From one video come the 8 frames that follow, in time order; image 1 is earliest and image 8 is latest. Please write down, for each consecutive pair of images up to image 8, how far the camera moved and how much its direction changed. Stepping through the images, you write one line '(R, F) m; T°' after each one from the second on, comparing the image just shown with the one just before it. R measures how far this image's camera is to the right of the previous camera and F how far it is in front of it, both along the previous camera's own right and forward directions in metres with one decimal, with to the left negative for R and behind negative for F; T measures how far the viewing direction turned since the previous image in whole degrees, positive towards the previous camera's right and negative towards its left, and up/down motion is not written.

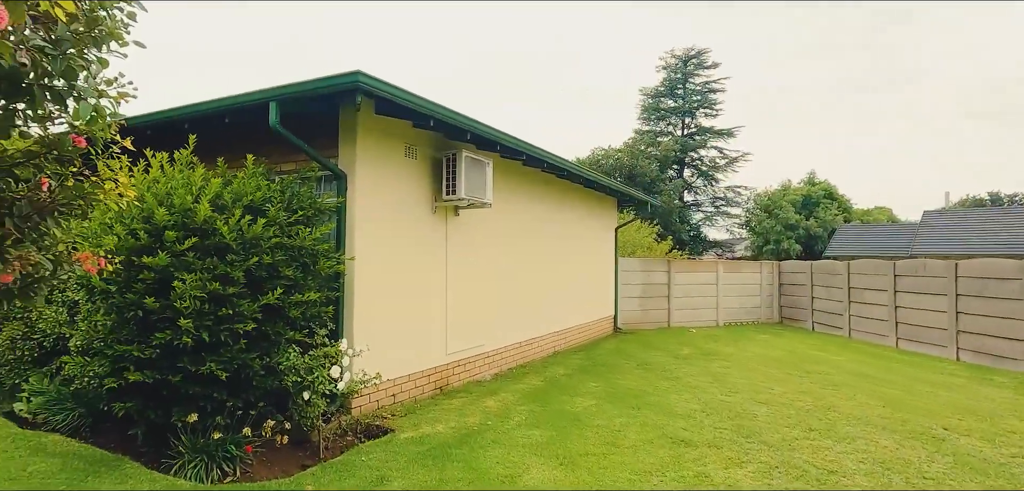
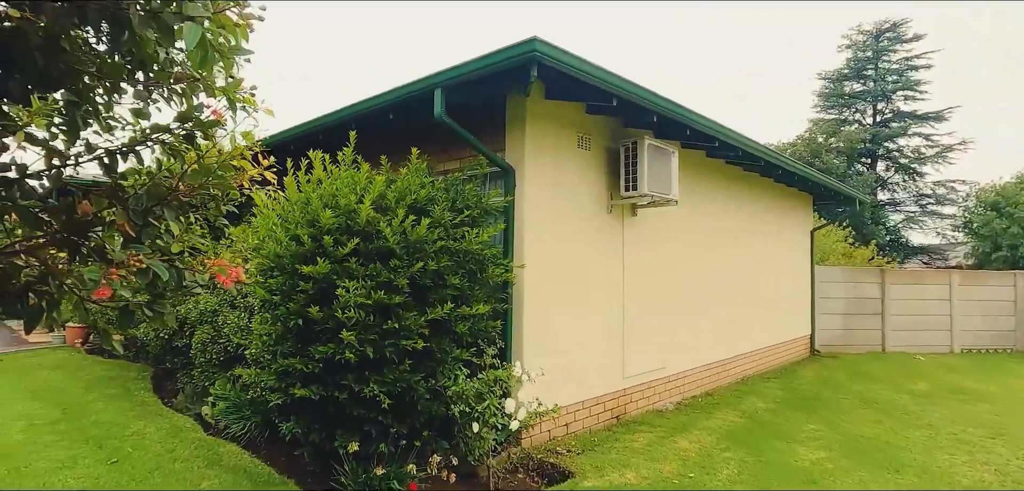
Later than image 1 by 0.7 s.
(-0.4, +0.8) m; -16°
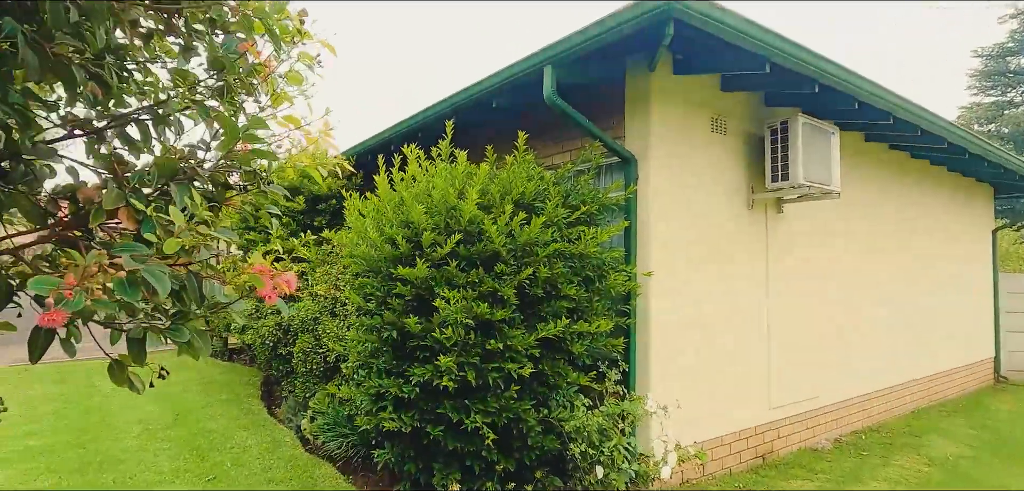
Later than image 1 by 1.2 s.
(-0.2, +0.6) m; -10°
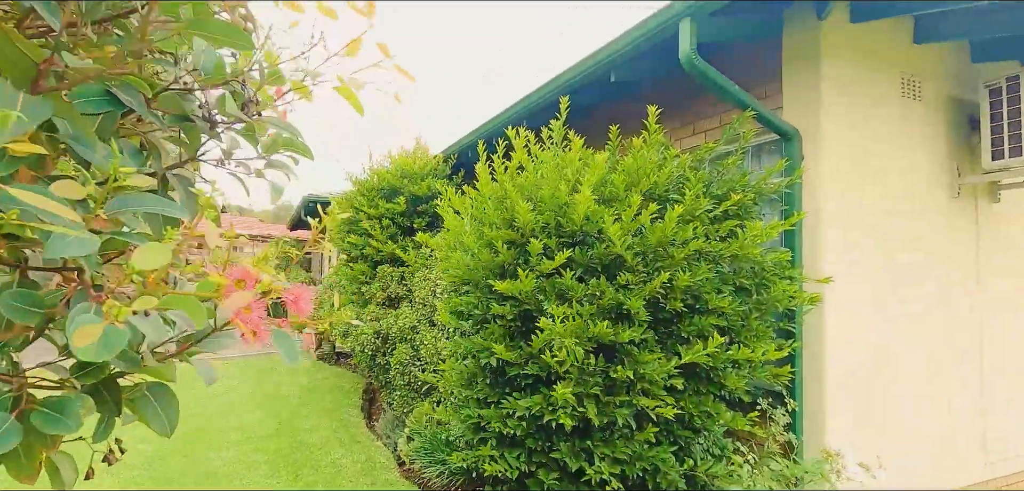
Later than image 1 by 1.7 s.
(-0.1, +0.6) m; -11°
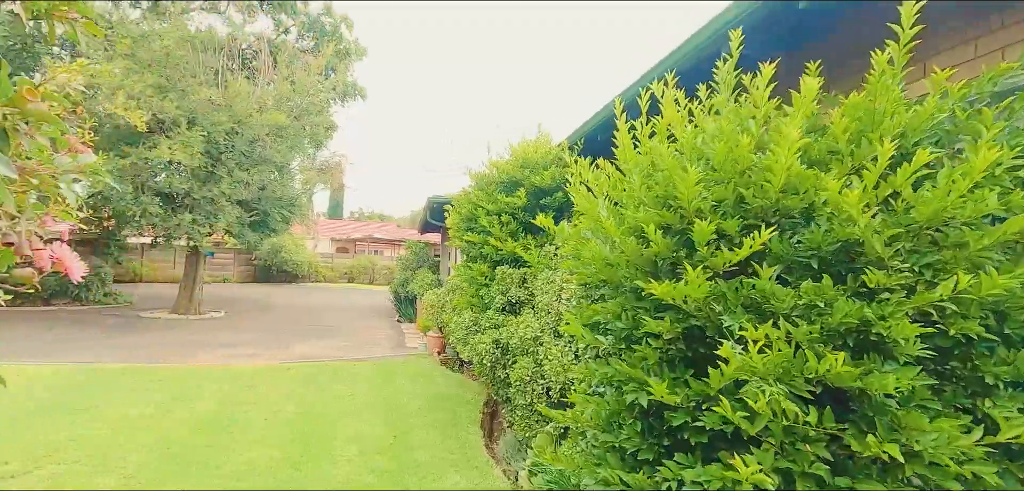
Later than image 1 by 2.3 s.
(-0.1, +0.7) m; -13°
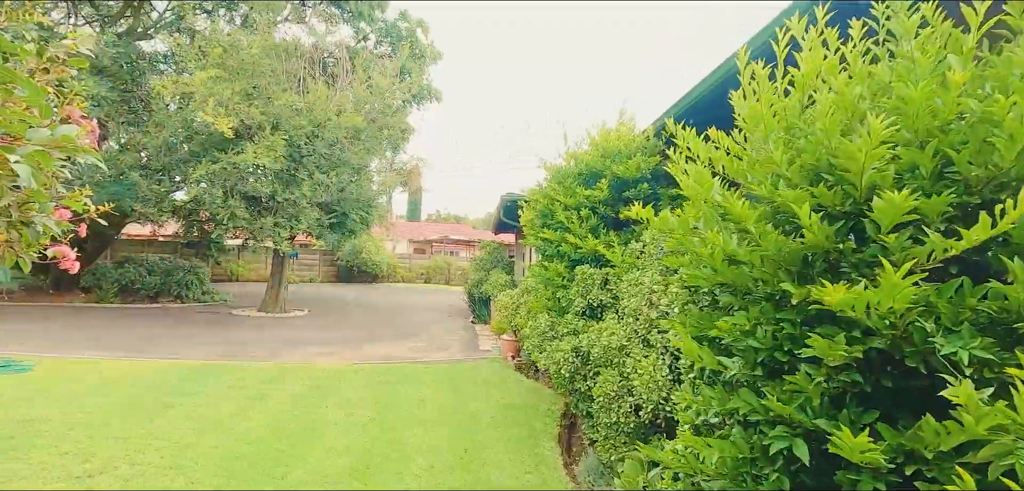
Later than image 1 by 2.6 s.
(-0.1, +0.4) m; -8°
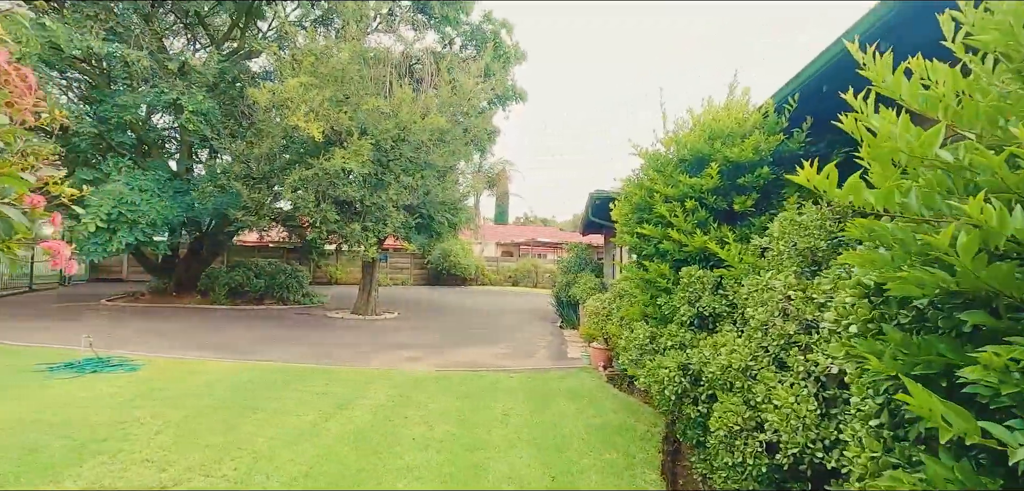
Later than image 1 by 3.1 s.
(0.0, +0.5) m; -9°
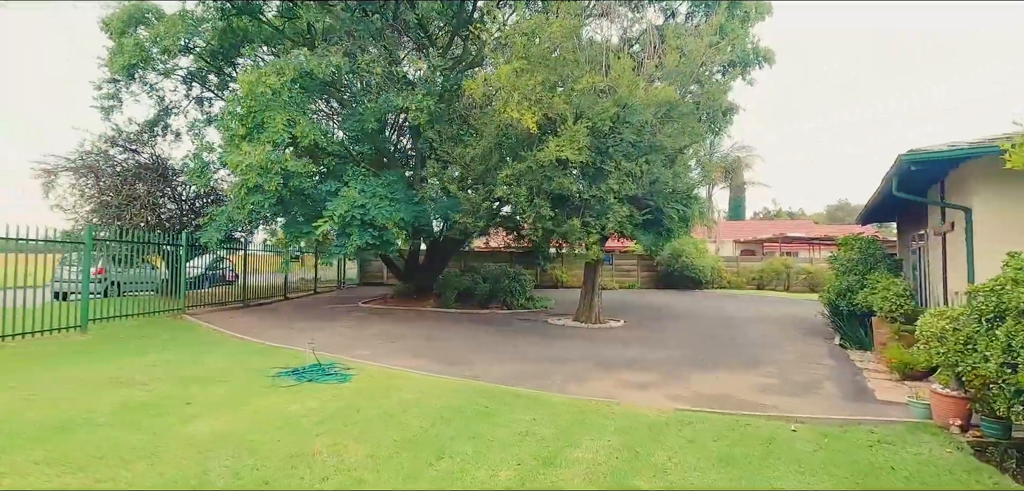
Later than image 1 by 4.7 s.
(-0.3, +1.7) m; -24°
